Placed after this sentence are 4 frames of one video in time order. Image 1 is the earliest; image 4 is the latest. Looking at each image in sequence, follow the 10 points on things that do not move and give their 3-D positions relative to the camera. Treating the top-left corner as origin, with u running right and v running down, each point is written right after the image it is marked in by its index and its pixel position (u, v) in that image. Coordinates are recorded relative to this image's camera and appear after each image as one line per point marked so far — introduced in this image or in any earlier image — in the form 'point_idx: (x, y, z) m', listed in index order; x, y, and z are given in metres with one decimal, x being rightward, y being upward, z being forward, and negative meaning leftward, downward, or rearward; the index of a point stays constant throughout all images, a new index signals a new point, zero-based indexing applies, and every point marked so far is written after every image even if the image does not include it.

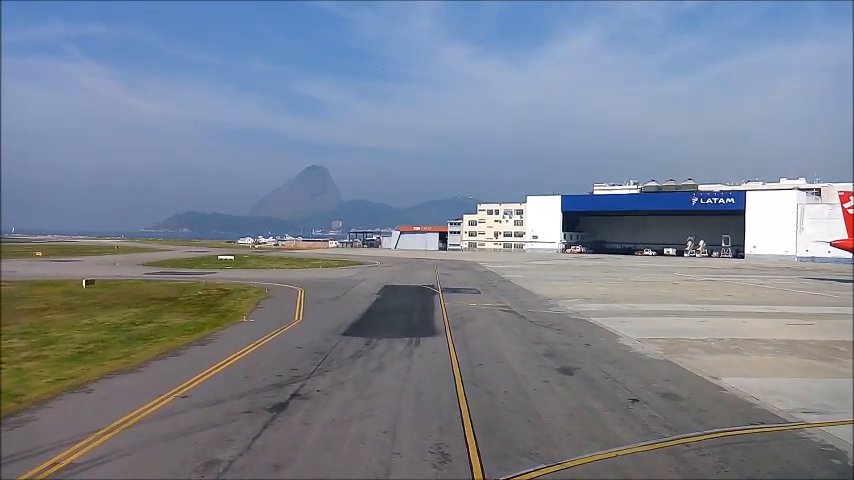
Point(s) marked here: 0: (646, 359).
0: (+4.4, -2.4, +12.1) m
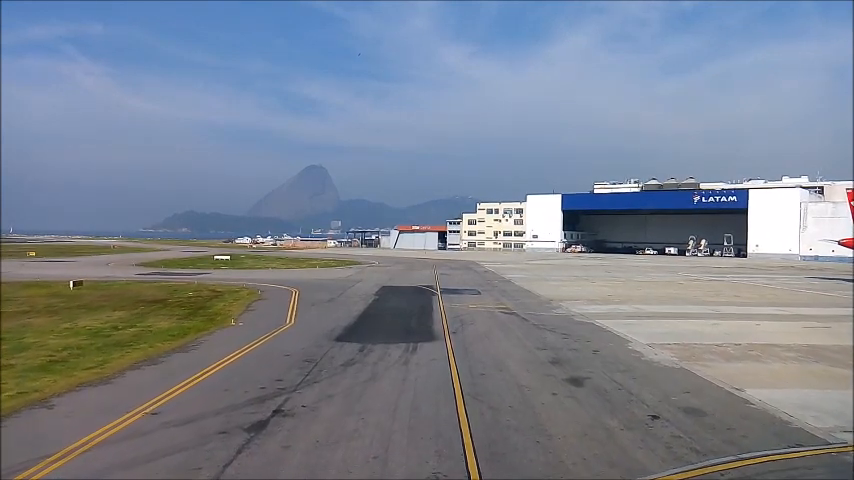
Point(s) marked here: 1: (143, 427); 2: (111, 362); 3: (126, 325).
0: (+4.4, -2.4, +11.2) m
1: (-3.6, -2.4, +7.7) m
2: (-6.3, -2.4, +11.9) m
3: (-8.5, -2.4, +17.0) m
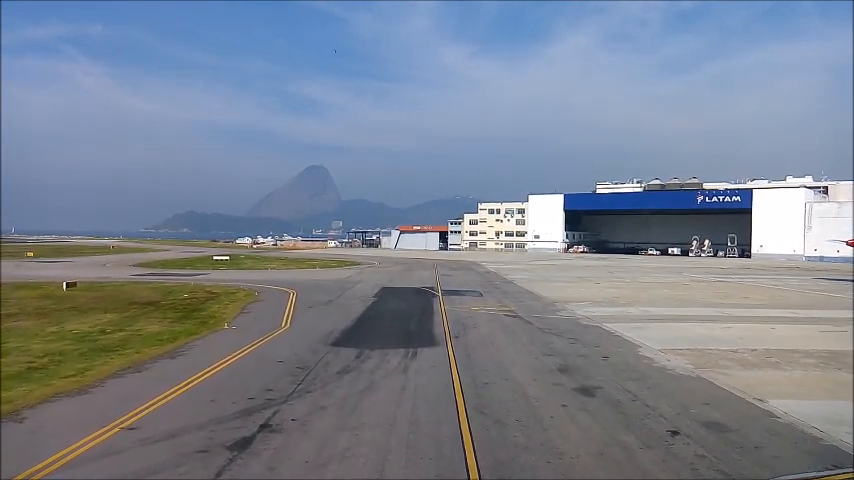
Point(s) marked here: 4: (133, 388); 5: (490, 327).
0: (+4.4, -2.4, +10.6) m
1: (-3.6, -2.4, +7.1) m
2: (-6.3, -2.4, +11.3) m
3: (-8.5, -2.4, +16.4) m
4: (-4.9, -2.5, +10.0) m
5: (+1.8, -2.4, +16.9) m
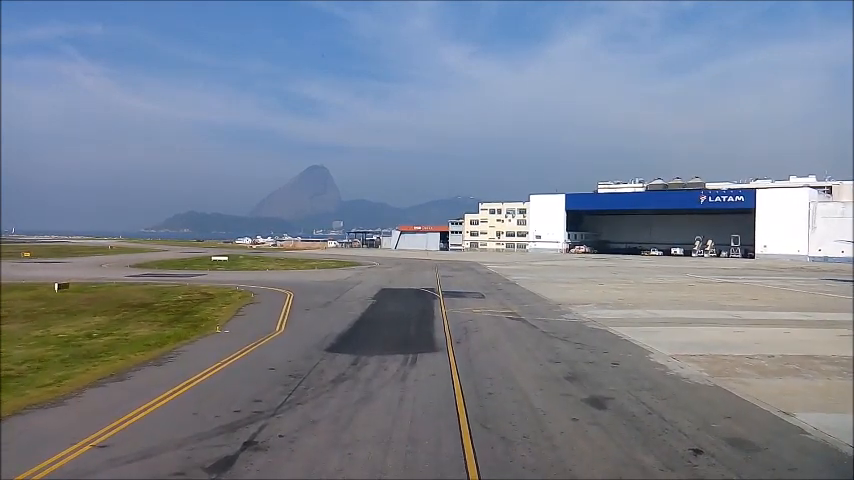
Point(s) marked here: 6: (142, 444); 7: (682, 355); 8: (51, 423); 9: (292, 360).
0: (+4.4, -2.4, +10.0) m
1: (-3.6, -2.4, +6.4) m
2: (-6.3, -2.4, +10.7) m
3: (-8.5, -2.4, +15.8) m
4: (-4.9, -2.5, +9.4) m
5: (+1.8, -2.5, +16.3) m
6: (-3.3, -2.4, +7.0) m
7: (+5.4, -2.4, +12.7) m
8: (-5.1, -2.5, +8.2) m
9: (-2.7, -2.4, +12.1) m
